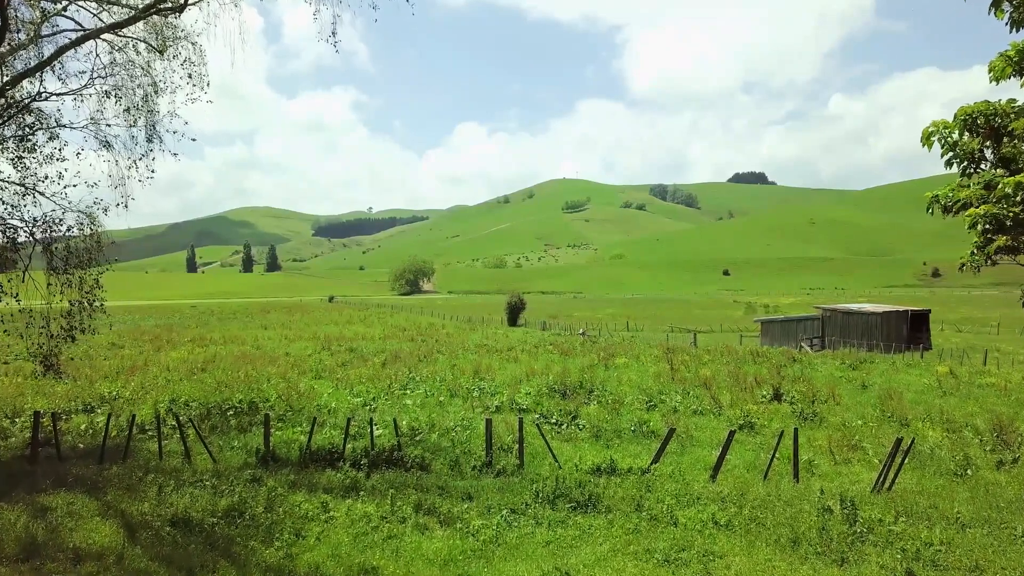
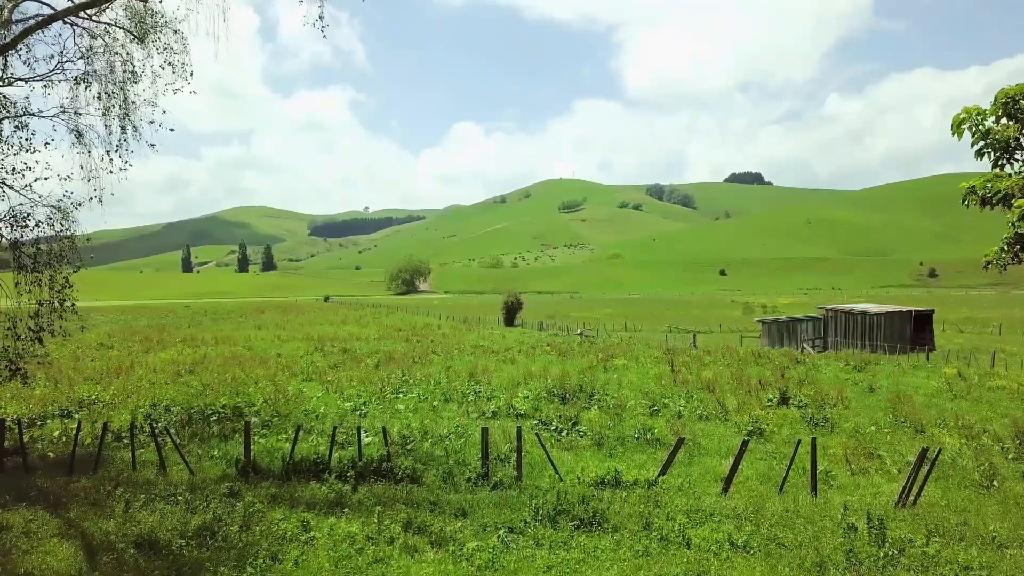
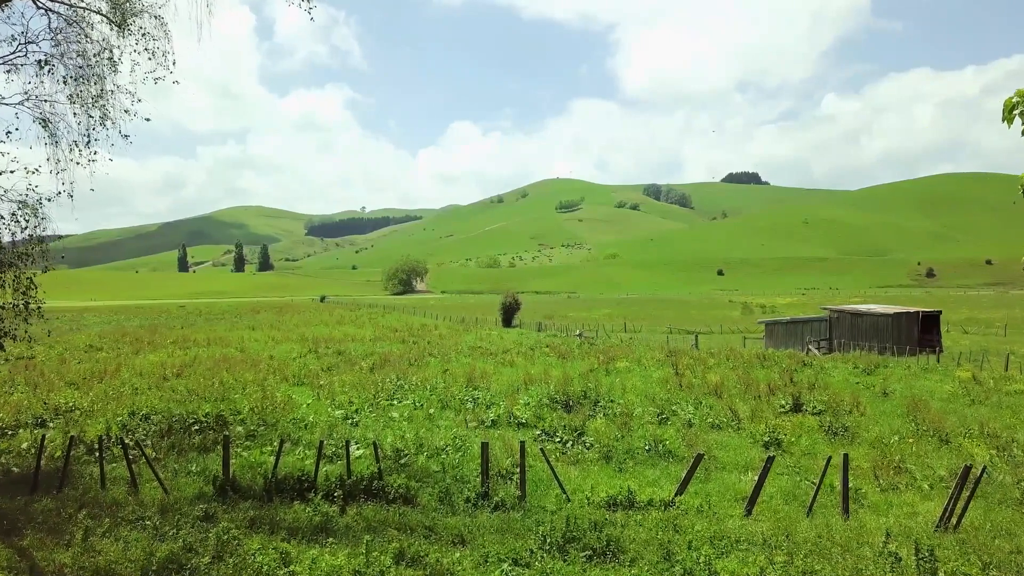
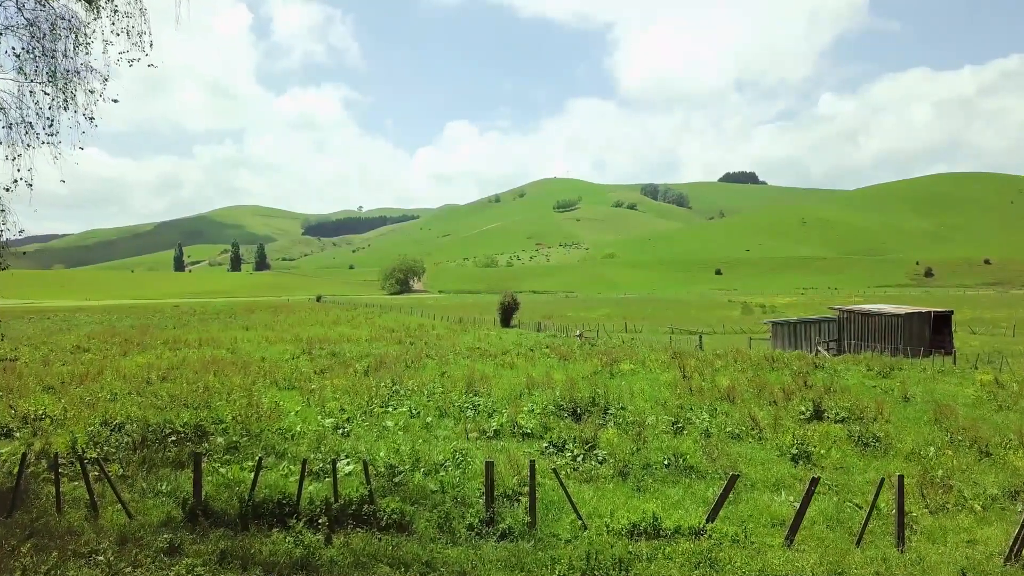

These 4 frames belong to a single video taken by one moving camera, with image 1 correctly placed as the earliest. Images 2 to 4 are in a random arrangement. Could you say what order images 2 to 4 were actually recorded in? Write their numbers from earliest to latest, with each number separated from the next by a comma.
2, 3, 4
